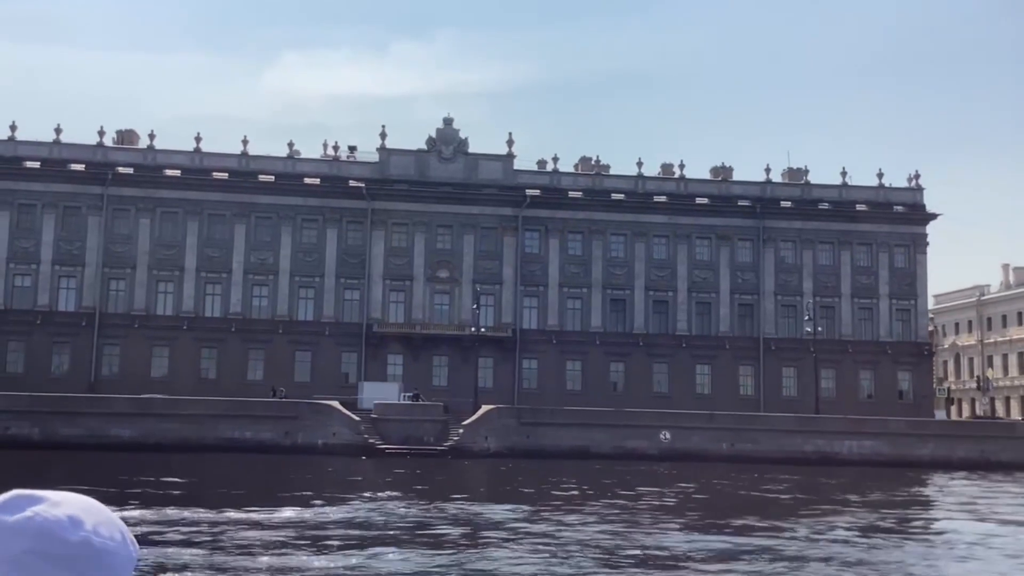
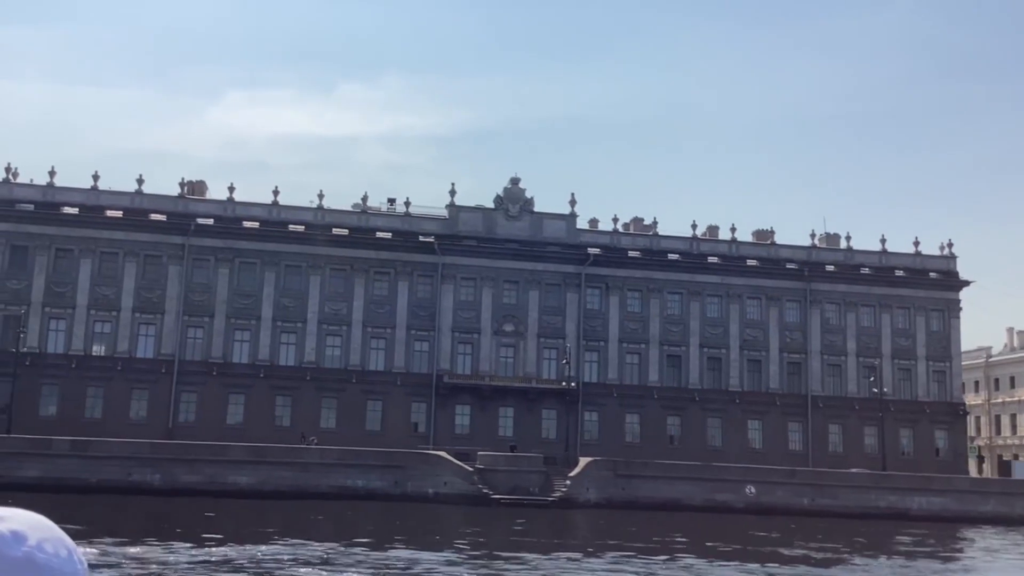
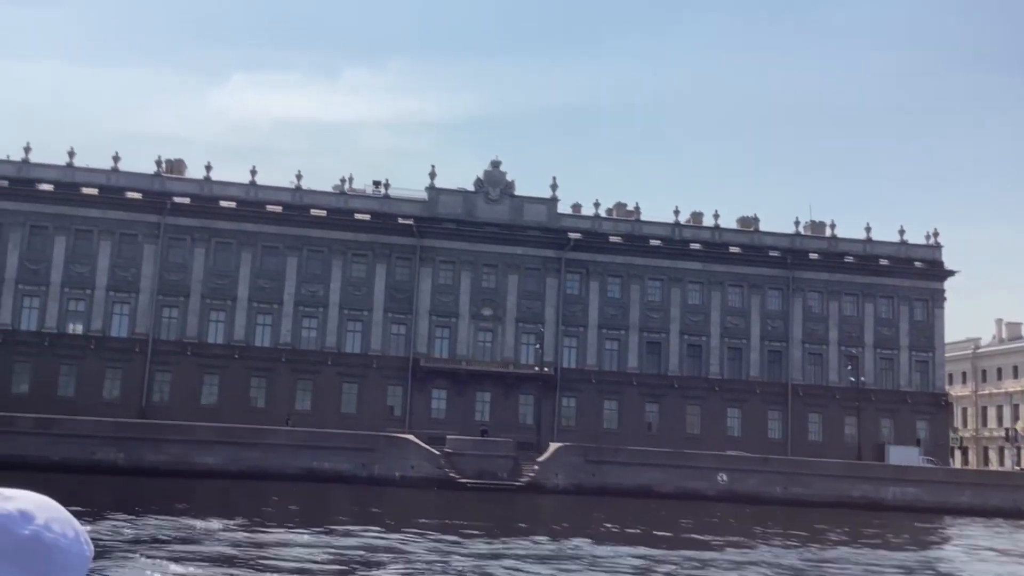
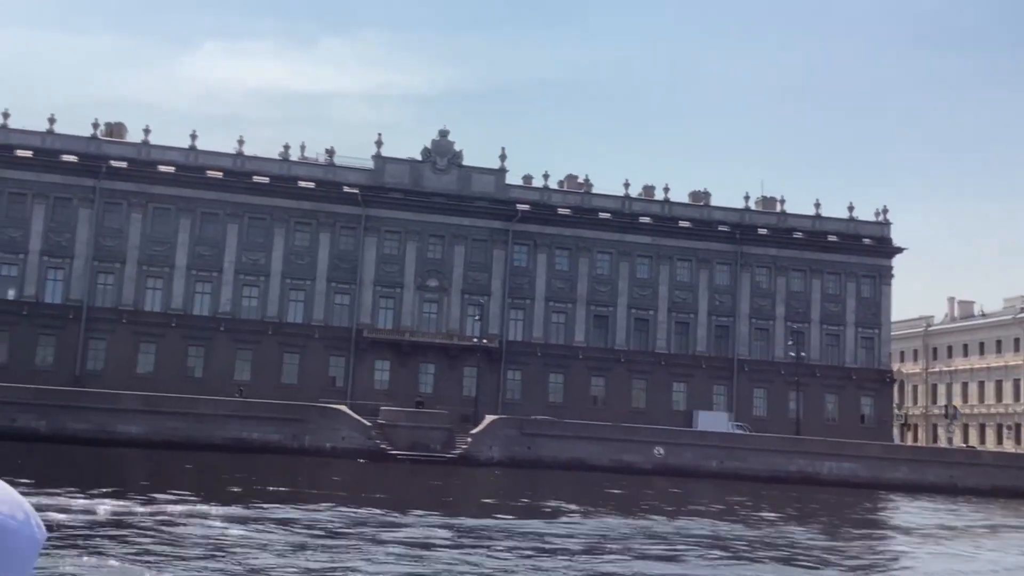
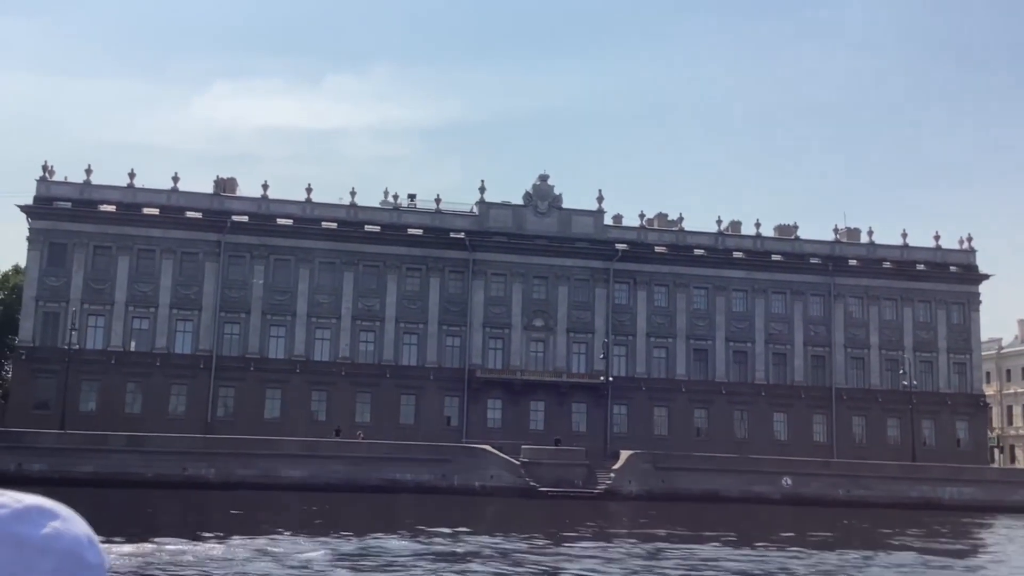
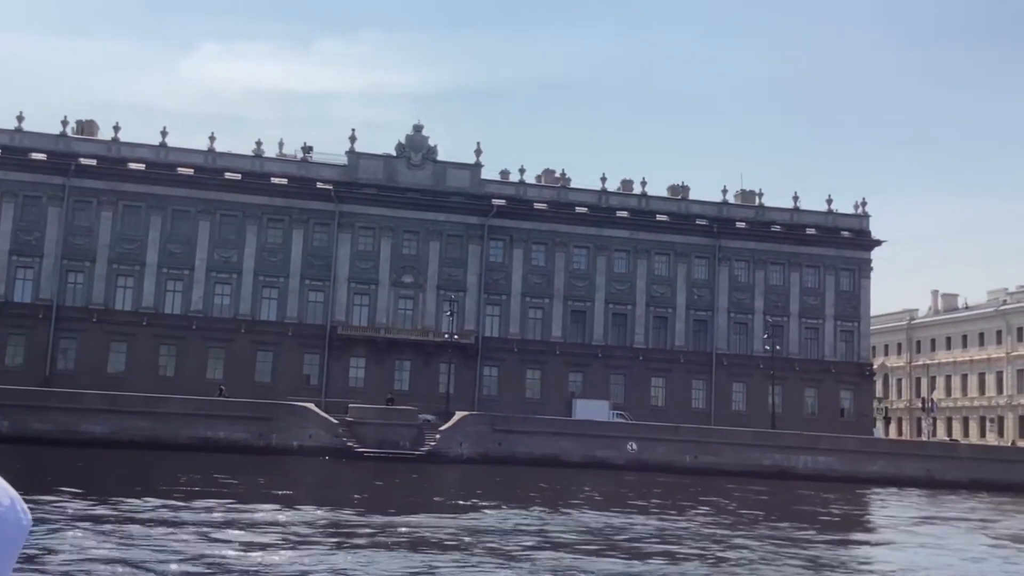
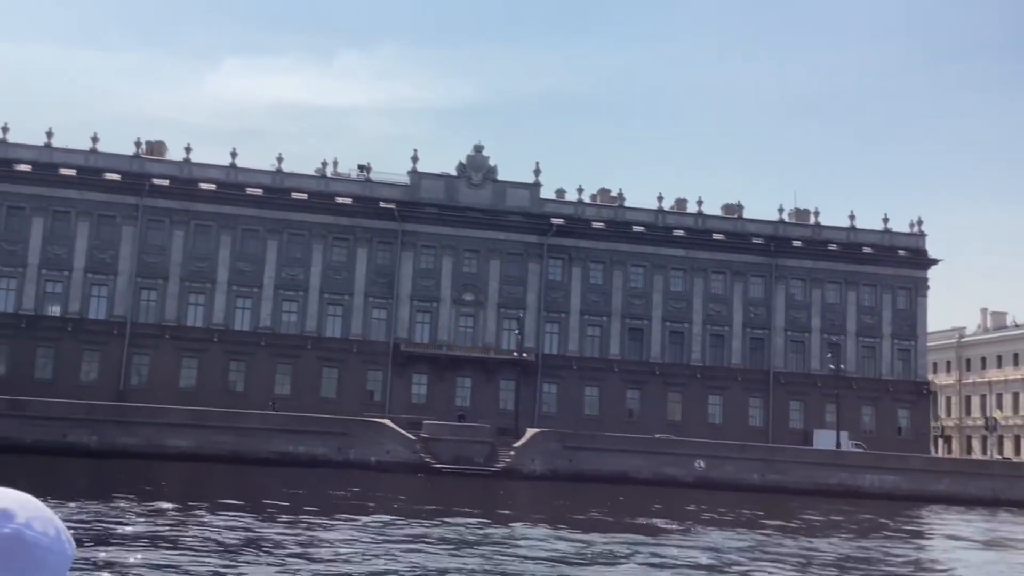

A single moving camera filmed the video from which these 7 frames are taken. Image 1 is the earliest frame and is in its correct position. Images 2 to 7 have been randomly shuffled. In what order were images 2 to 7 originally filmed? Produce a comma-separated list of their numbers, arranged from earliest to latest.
6, 4, 7, 3, 2, 5
